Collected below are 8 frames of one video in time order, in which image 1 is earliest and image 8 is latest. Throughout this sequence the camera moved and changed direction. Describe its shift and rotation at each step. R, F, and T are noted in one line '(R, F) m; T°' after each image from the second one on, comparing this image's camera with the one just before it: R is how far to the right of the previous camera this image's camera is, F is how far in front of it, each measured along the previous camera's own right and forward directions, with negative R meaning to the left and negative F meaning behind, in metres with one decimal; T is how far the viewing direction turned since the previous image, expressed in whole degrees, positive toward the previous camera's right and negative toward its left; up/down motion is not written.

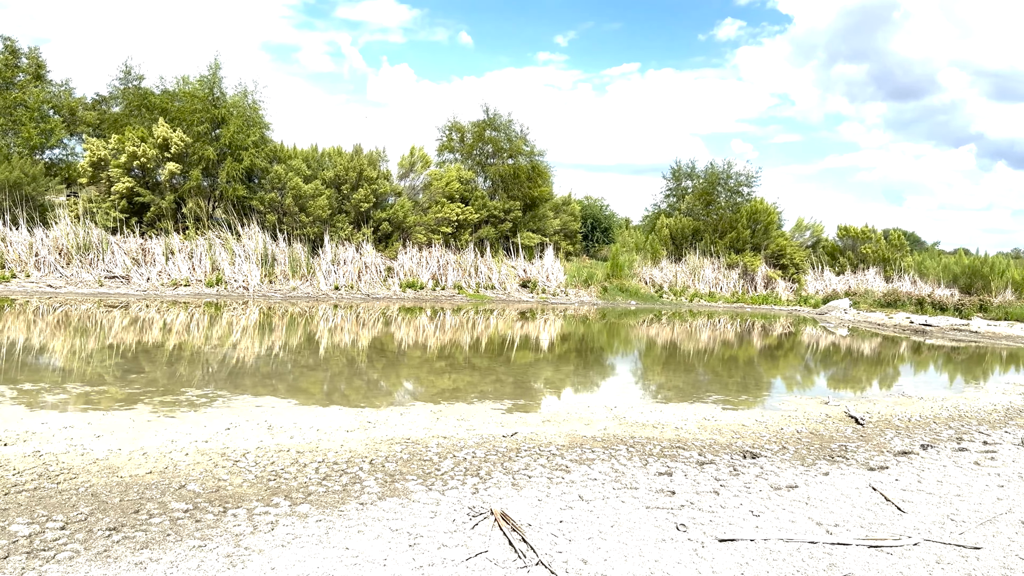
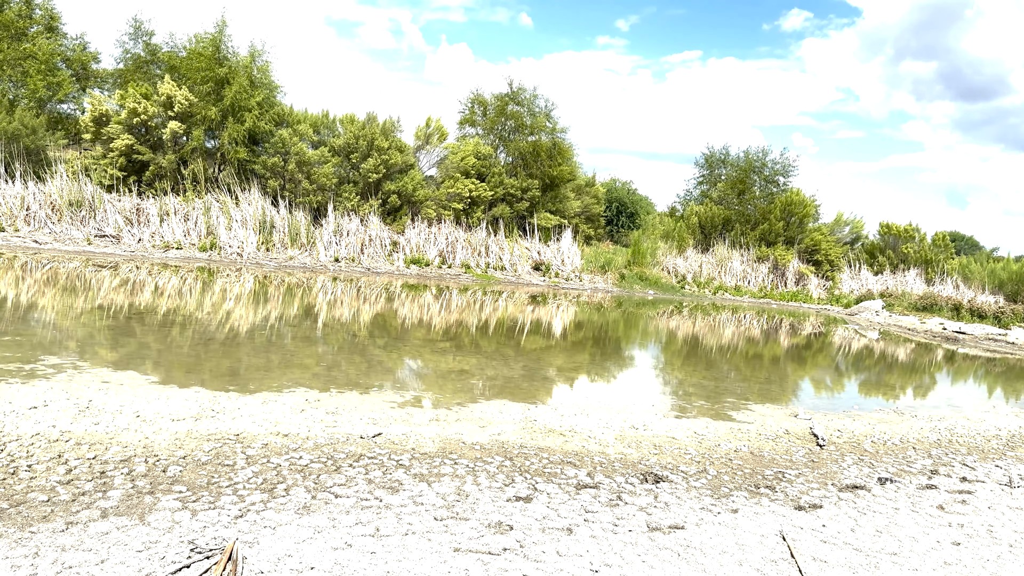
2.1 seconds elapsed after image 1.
(+0.8, +0.9) m; -3°
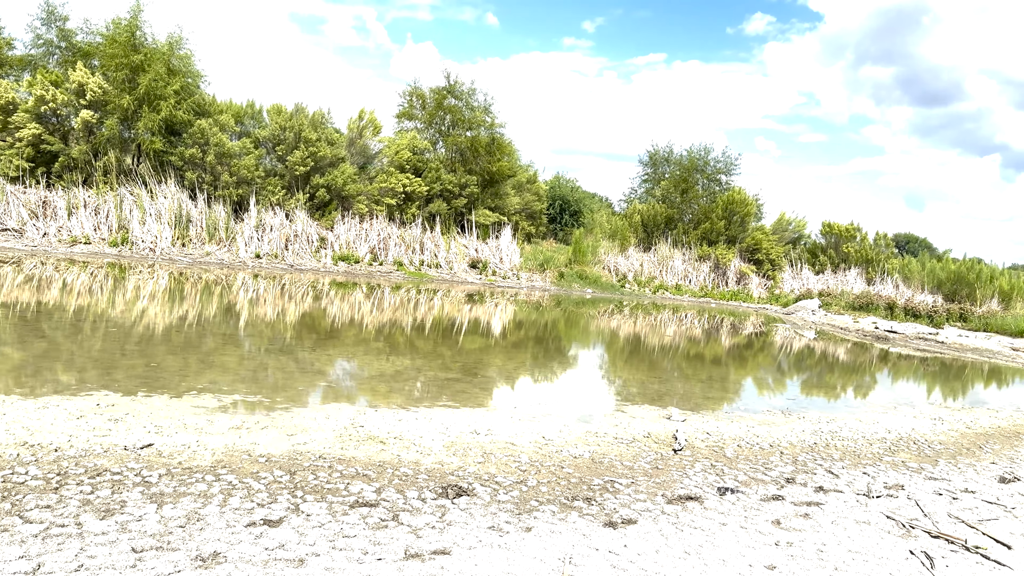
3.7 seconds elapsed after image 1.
(+0.7, +0.4) m; +2°
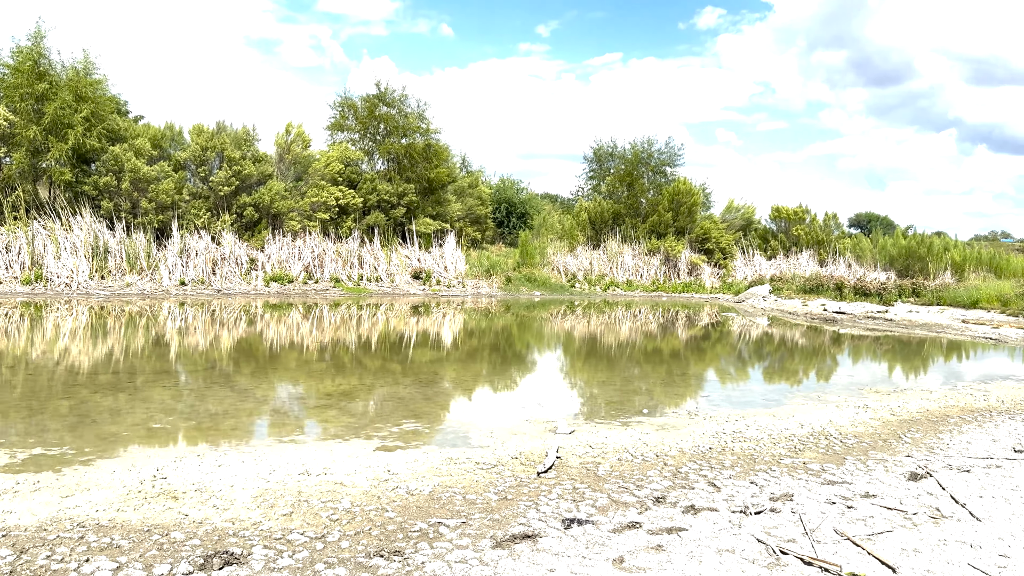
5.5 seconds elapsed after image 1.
(+0.7, +0.5) m; +2°
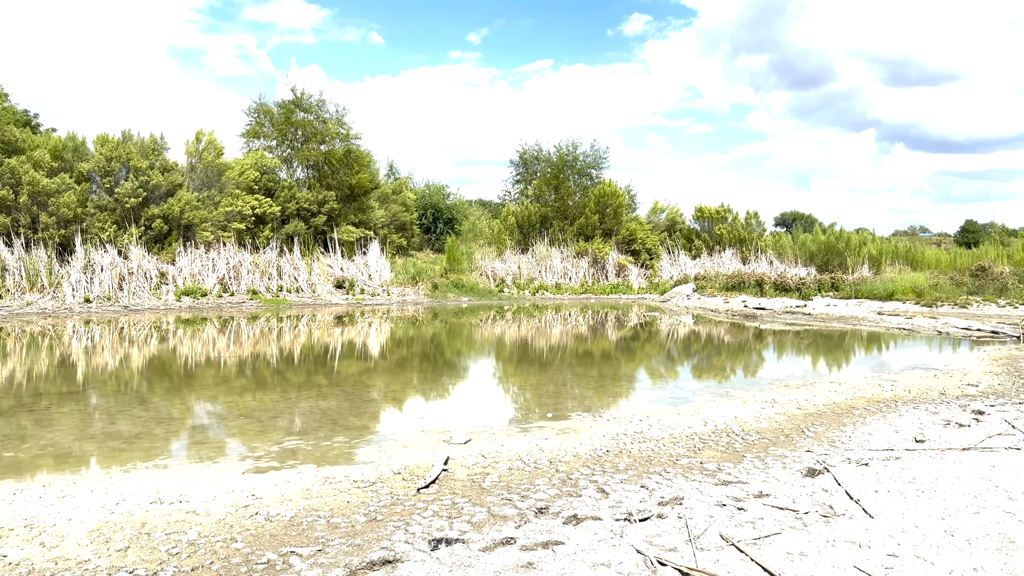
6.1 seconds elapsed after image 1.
(+0.3, +0.2) m; +4°
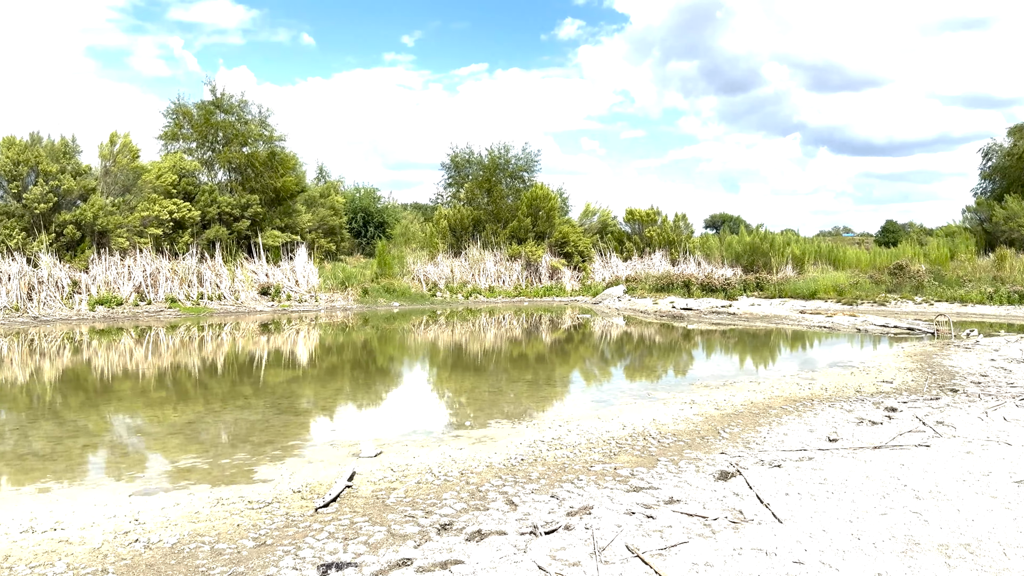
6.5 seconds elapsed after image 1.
(+0.1, +0.1) m; +4°
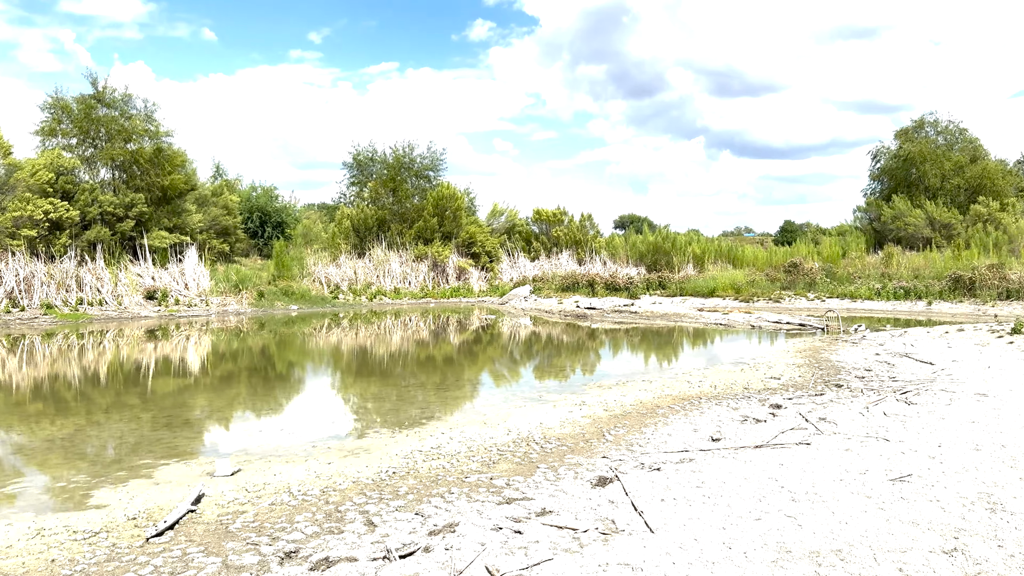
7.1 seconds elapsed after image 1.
(+0.2, +0.2) m; +6°
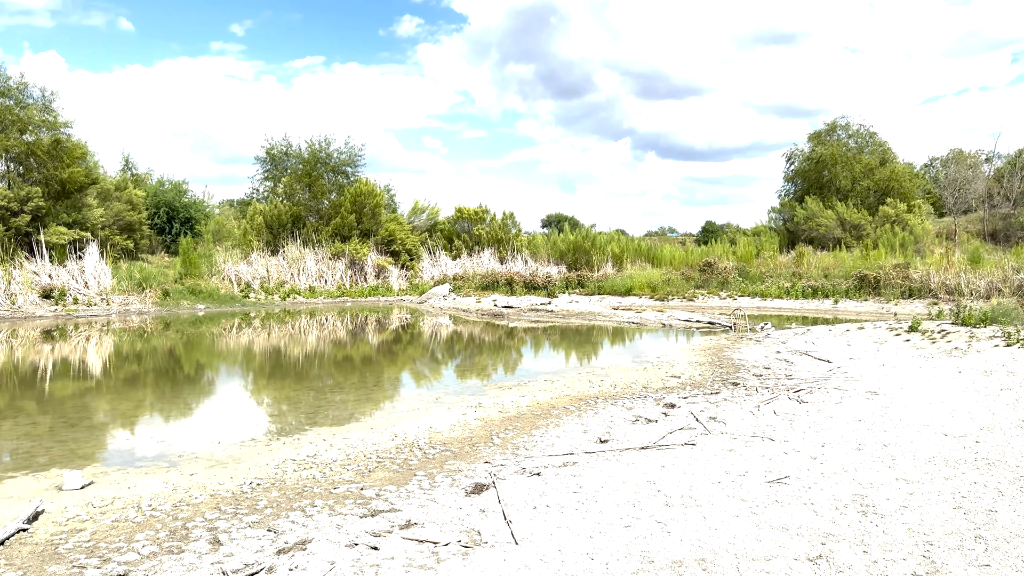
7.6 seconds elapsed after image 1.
(+0.2, +0.2) m; +5°
